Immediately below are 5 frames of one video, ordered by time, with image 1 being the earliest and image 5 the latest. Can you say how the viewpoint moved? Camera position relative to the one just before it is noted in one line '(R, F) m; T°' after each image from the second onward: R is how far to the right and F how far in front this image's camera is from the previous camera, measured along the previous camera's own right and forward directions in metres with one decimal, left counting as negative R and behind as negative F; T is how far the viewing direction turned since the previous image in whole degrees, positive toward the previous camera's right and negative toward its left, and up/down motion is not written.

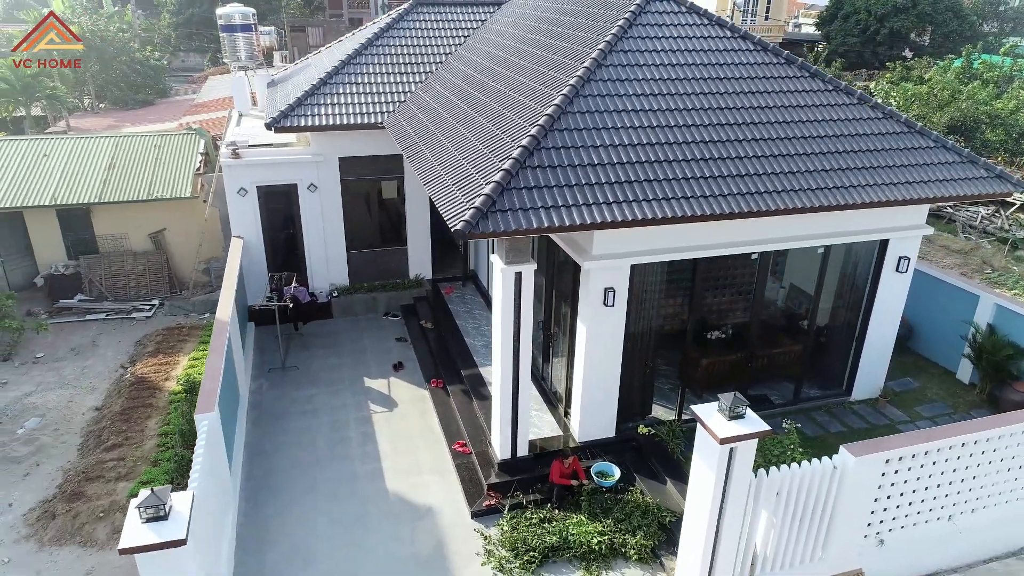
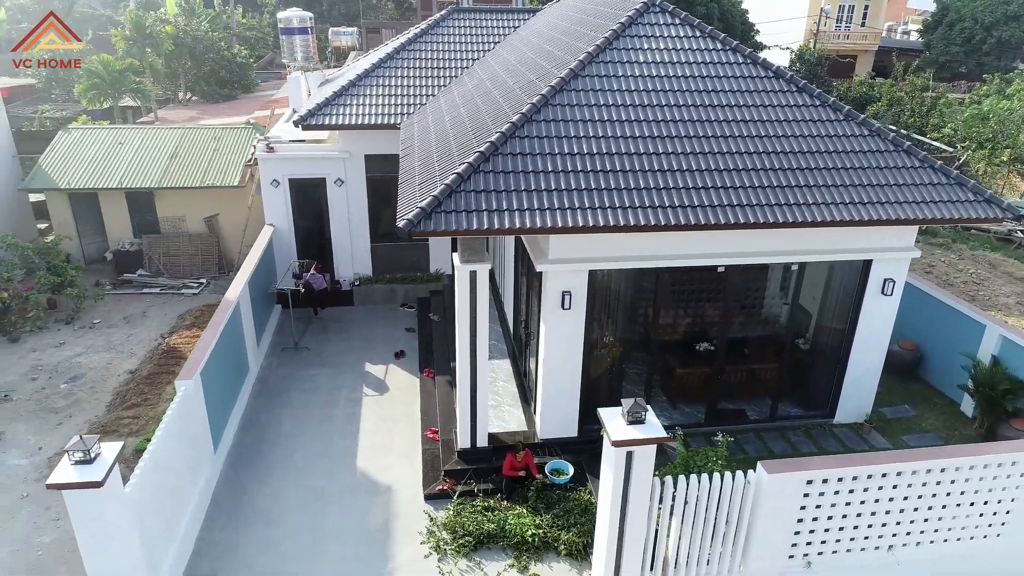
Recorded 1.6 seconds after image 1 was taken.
(+1.5, -0.3) m; -7°
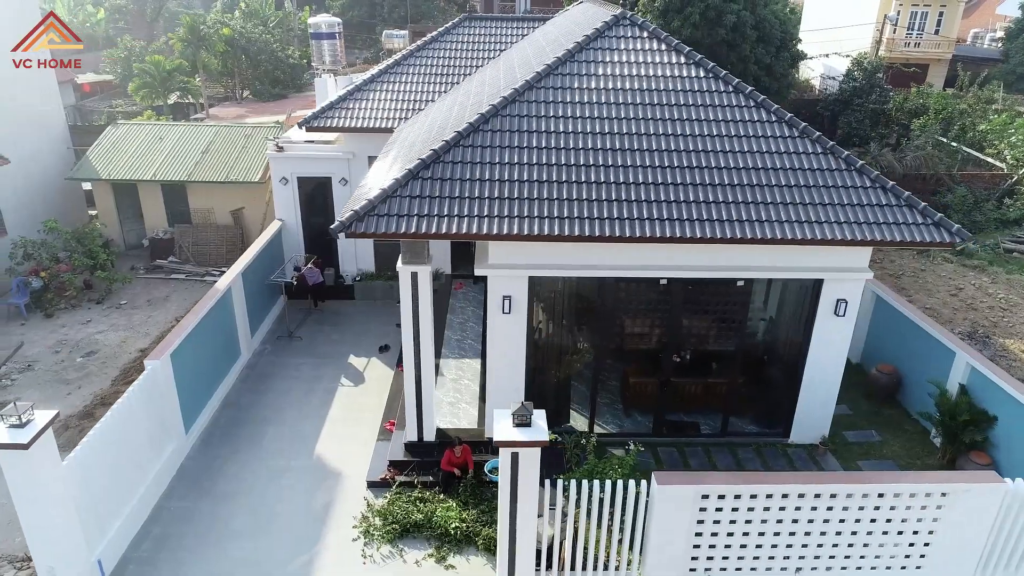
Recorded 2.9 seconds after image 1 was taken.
(+1.6, -0.2) m; -6°
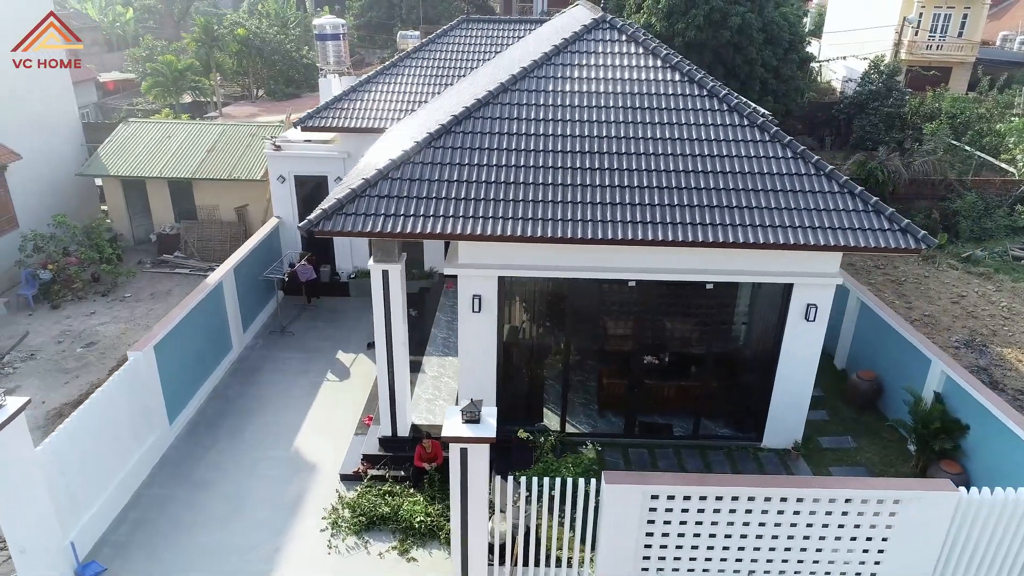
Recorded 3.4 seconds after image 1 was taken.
(+0.7, -0.1) m; -2°
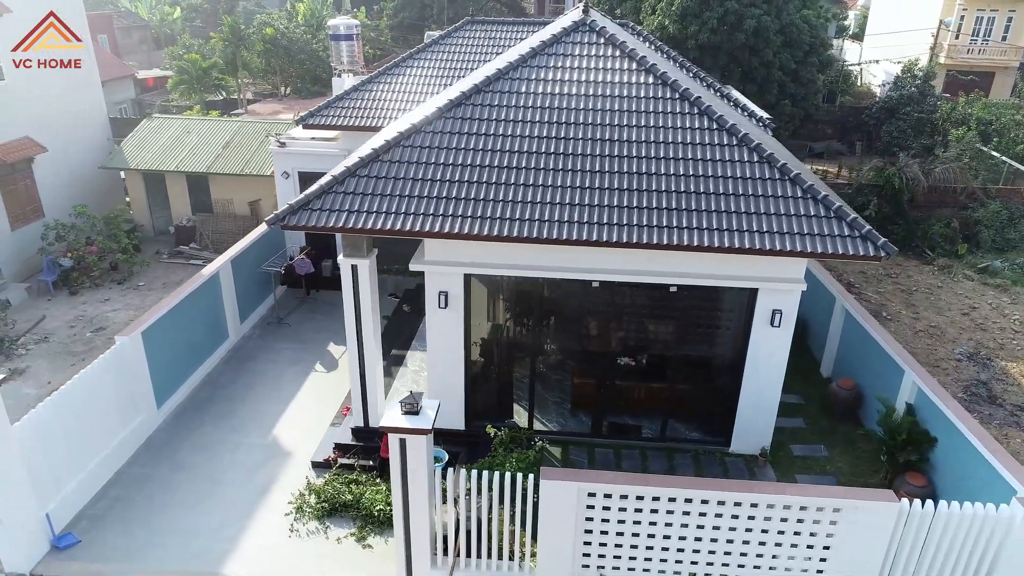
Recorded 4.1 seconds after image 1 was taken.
(+0.9, -0.1) m; -3°
